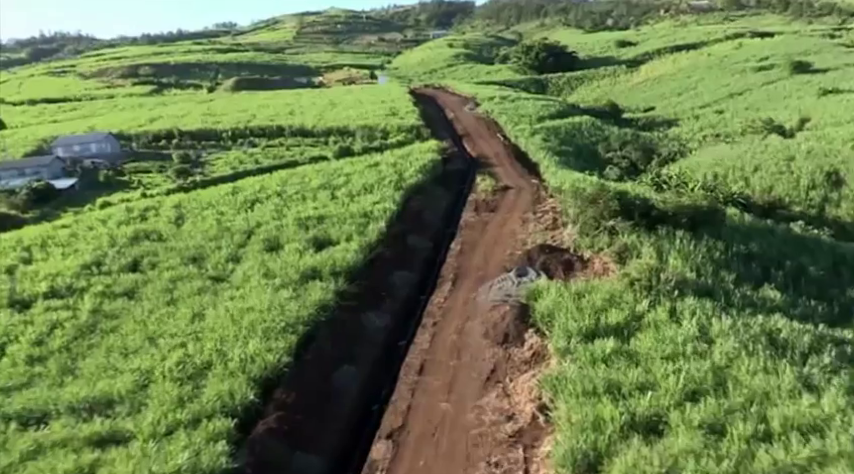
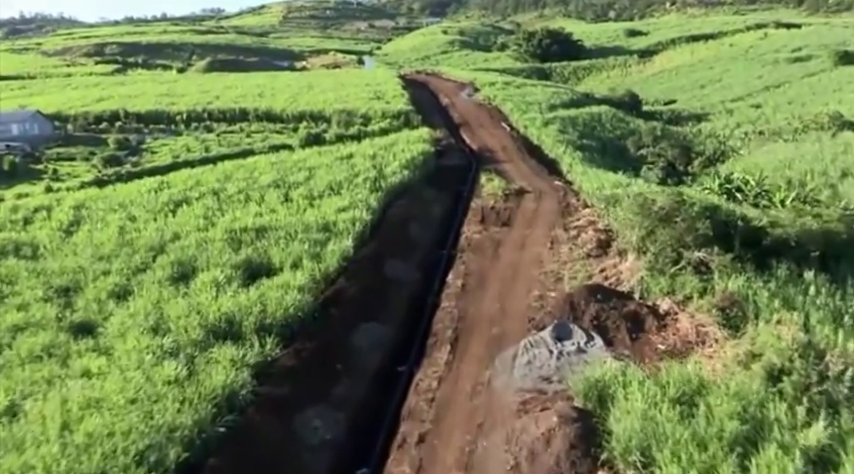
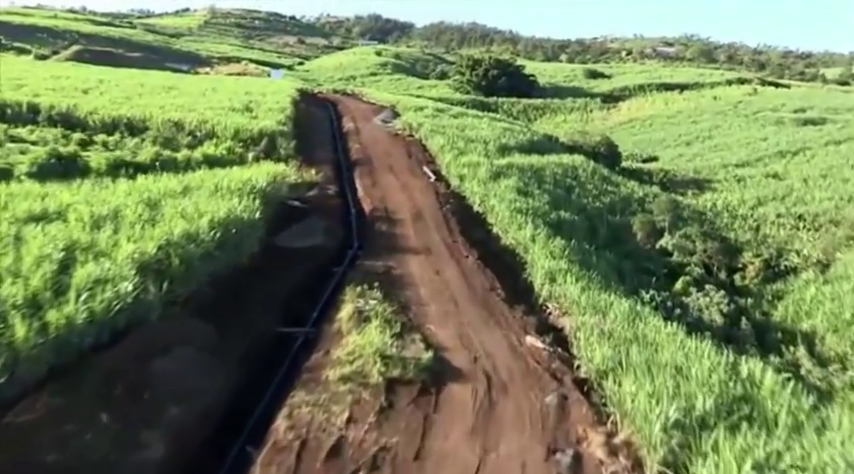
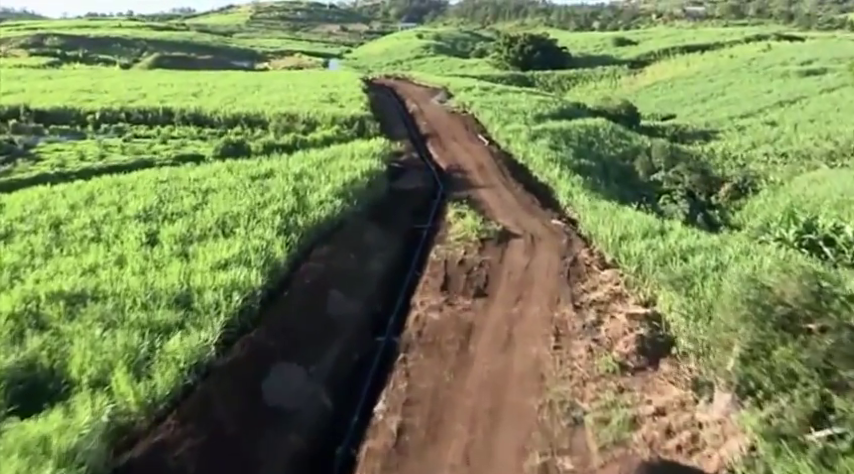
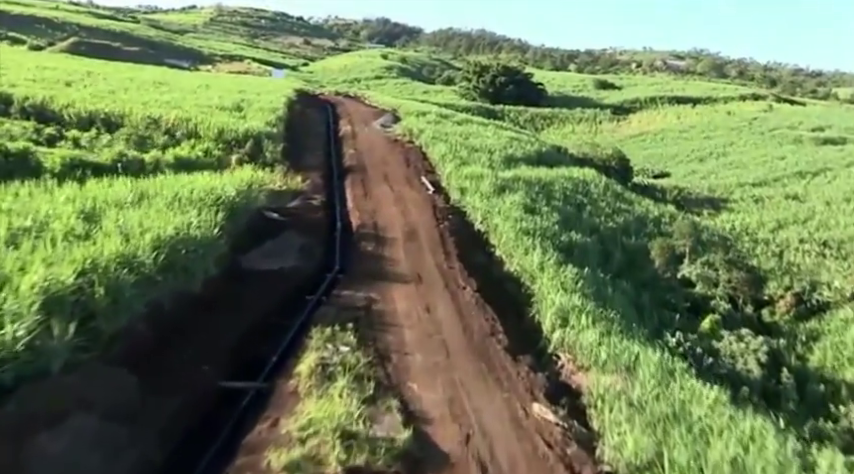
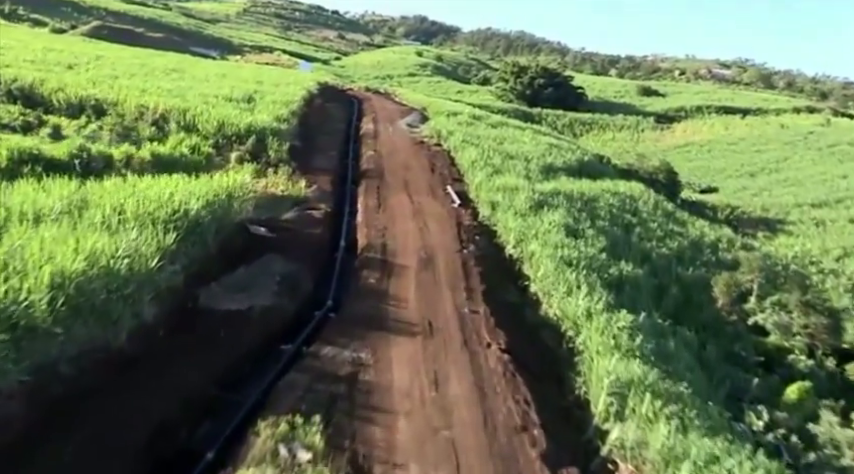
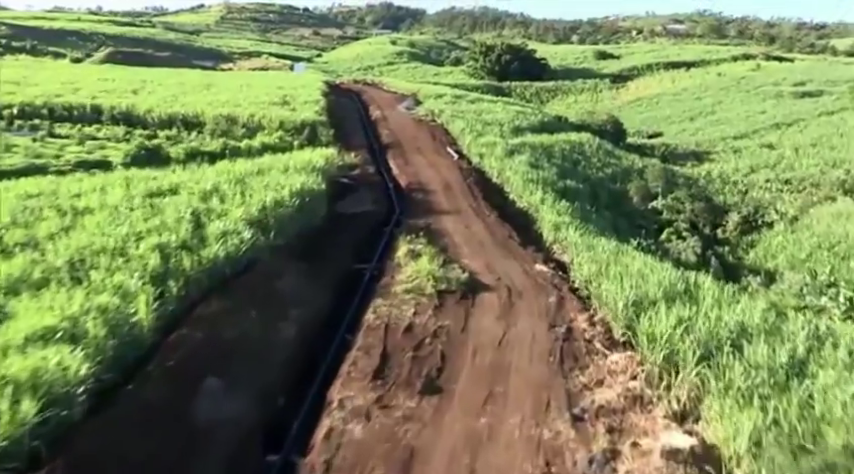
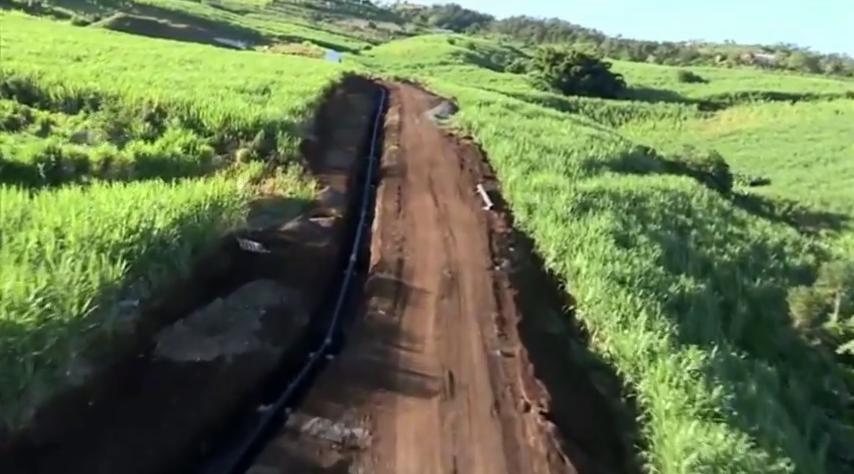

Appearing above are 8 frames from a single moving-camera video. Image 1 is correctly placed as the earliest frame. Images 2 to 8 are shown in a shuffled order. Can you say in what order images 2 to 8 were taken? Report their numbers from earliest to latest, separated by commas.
2, 4, 7, 3, 5, 6, 8
